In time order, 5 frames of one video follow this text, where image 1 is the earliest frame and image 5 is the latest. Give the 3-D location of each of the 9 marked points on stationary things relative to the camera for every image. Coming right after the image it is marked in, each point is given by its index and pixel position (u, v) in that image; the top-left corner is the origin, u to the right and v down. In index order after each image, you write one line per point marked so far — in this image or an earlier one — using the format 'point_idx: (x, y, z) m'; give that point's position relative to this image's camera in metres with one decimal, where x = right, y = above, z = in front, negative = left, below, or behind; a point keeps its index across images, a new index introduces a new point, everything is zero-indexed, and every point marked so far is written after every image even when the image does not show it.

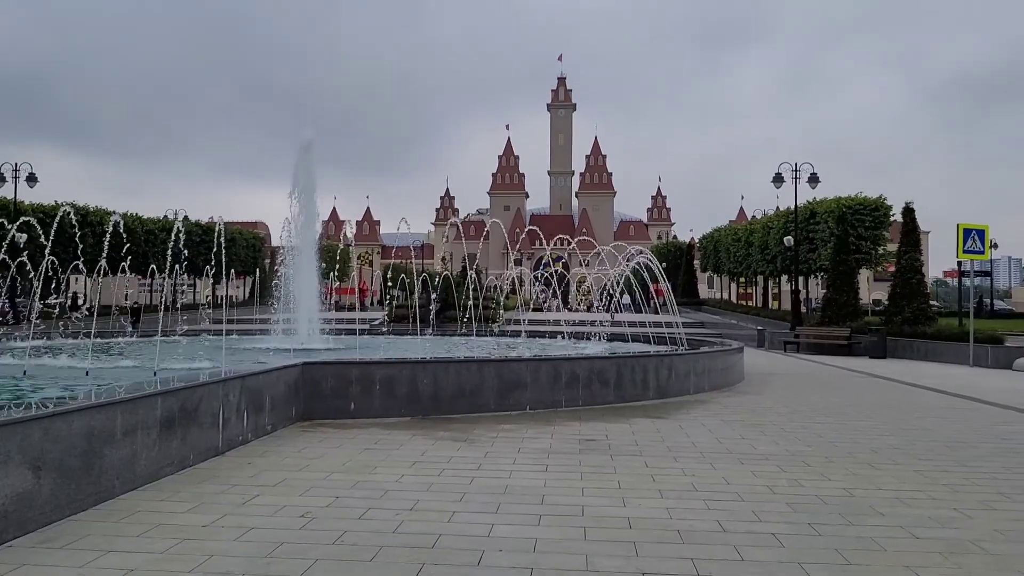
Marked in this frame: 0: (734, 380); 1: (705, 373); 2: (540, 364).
0: (+3.6, -1.5, +12.5) m
1: (+2.9, -1.3, +11.4) m
2: (+0.3, -0.9, +9.3) m
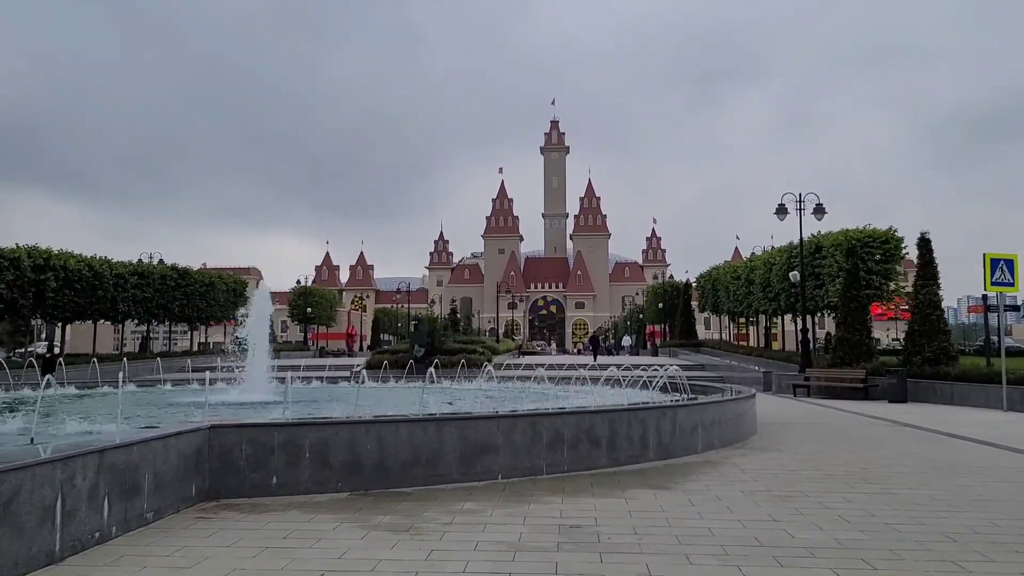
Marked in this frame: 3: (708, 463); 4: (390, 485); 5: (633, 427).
0: (+3.3, -2.1, +10.7) m
1: (+2.6, -1.8, +9.7) m
2: (0.0, -1.3, +7.5) m
3: (+2.2, -2.0, +8.7) m
4: (-1.1, -1.8, +6.9) m
5: (+1.4, -1.5, +8.4) m
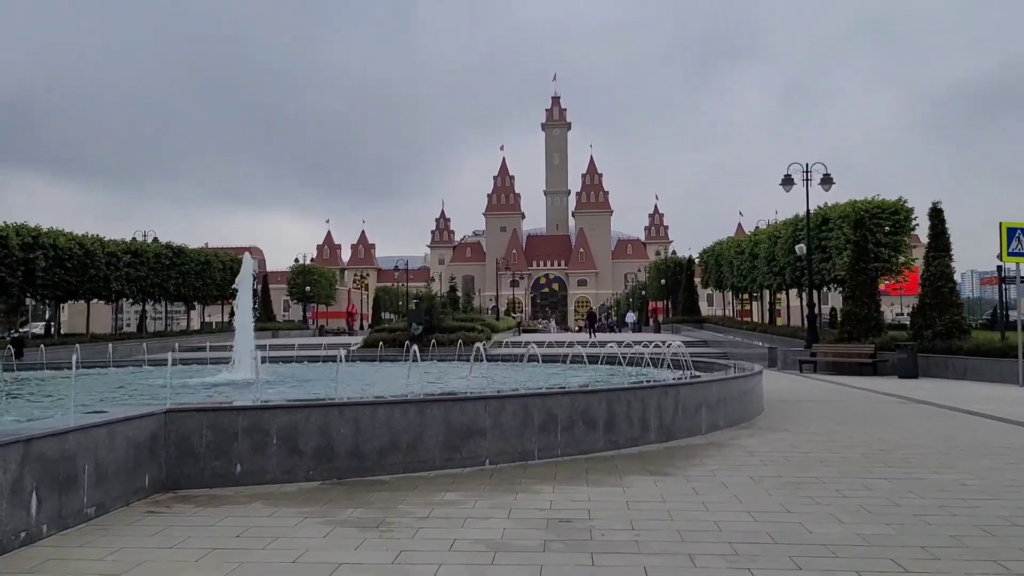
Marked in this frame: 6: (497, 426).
0: (+3.2, -1.7, +10.1) m
1: (+2.5, -1.4, +9.1) m
2: (-0.1, -1.0, +7.0) m
3: (+2.1, -1.7, +8.1) m
4: (-1.2, -1.6, +6.3) m
5: (+1.3, -1.2, +7.8) m
6: (-0.1, -1.3, +6.9) m
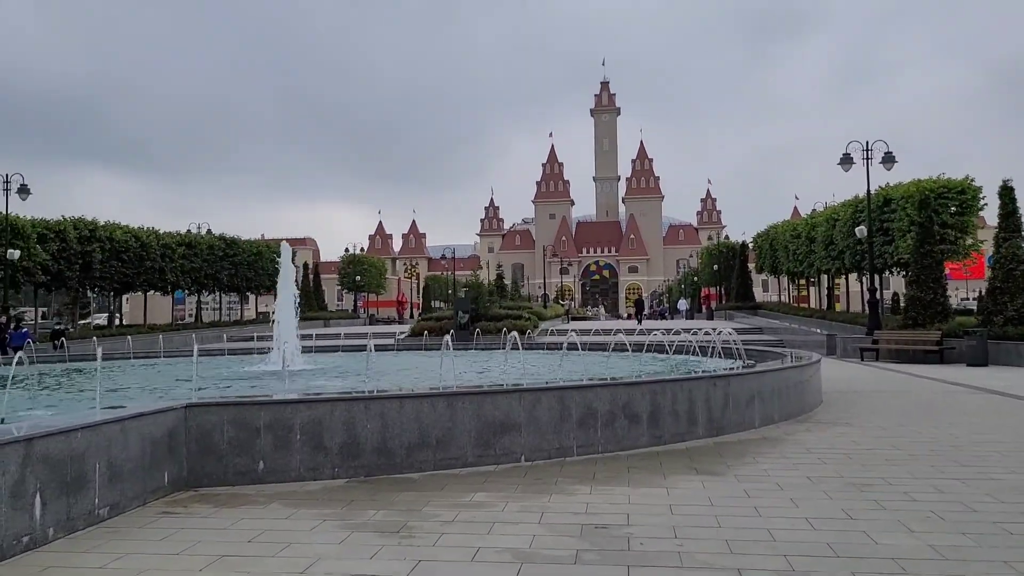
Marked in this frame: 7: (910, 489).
0: (+3.8, -1.5, +9.5) m
1: (+3.0, -1.3, +8.5) m
2: (+0.2, -0.9, +6.6) m
3: (+2.5, -1.5, +7.5) m
4: (-0.9, -1.5, +6.0) m
5: (+1.6, -1.1, +7.4) m
6: (+0.2, -1.2, +6.6) m
7: (+2.9, -1.5, +5.5) m
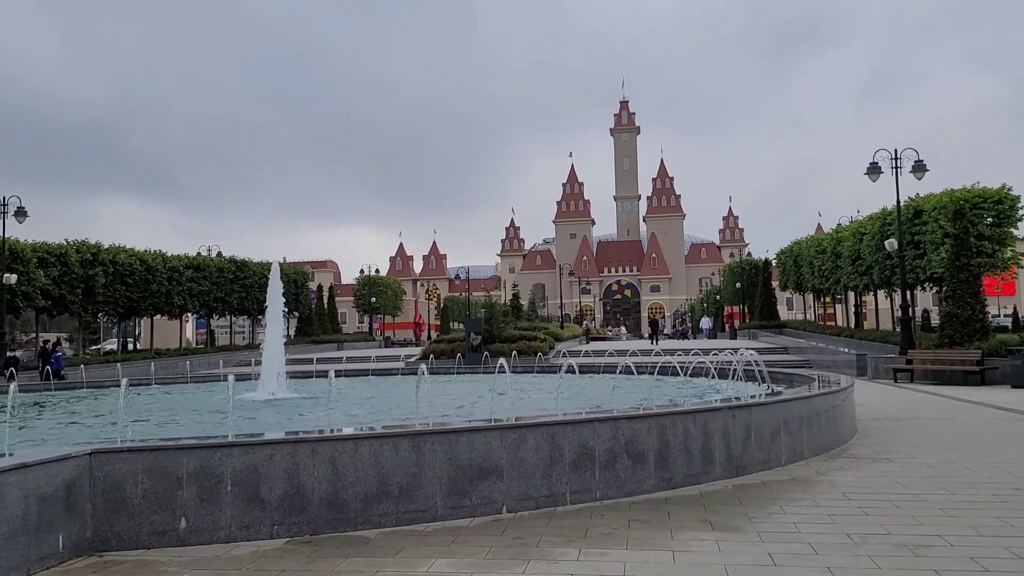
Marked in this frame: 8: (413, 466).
0: (+3.7, -1.7, +8.4) m
1: (+2.9, -1.4, +7.4) m
2: (+0.1, -1.1, +5.6) m
3: (+2.4, -1.7, +6.5) m
4: (-1.1, -1.6, +5.1) m
5: (+1.5, -1.2, +6.3) m
6: (0.0, -1.3, +5.6) m
7: (+2.7, -1.5, +4.4) m
8: (-0.7, -1.2, +5.3) m
